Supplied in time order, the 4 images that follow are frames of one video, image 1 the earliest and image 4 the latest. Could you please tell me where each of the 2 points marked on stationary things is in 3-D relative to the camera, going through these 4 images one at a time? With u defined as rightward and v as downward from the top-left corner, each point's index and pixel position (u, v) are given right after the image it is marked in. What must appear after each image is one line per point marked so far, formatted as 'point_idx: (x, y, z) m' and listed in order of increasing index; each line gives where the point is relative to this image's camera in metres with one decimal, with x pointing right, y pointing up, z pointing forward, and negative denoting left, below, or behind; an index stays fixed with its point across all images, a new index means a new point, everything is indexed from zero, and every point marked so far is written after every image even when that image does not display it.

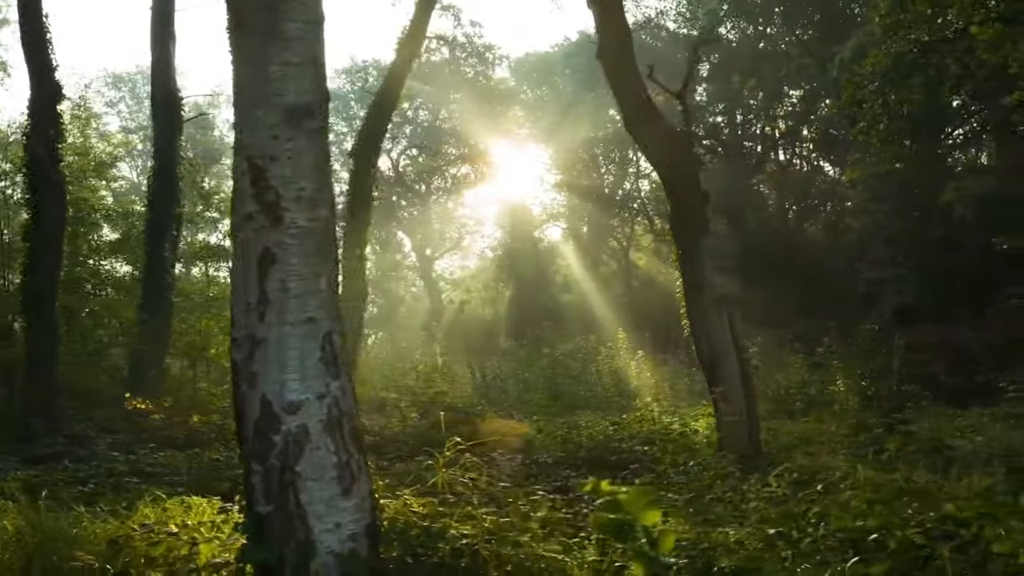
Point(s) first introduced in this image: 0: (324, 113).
0: (-0.8, +0.8, +4.3) m
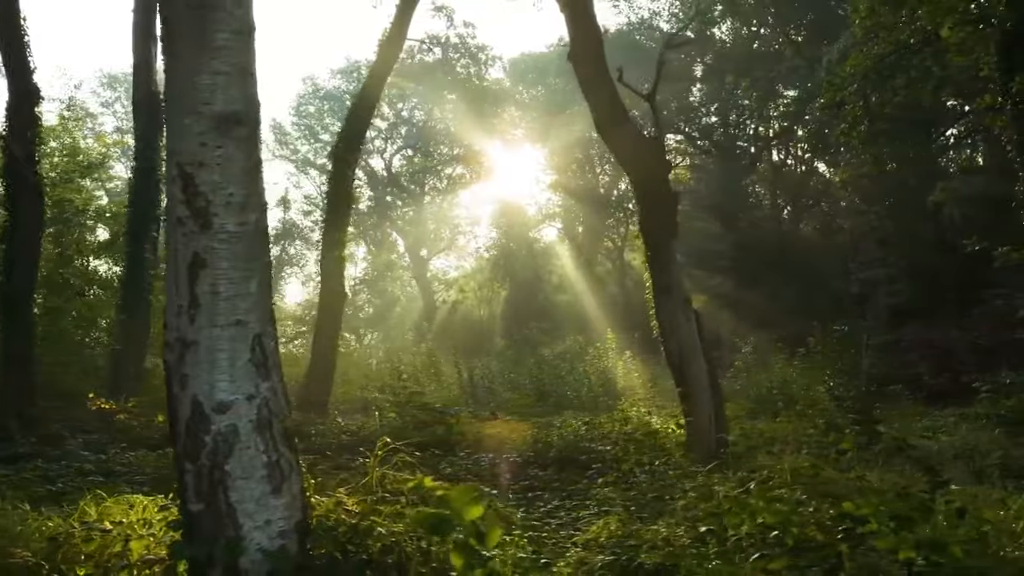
0: (-1.1, +0.7, +4.4) m
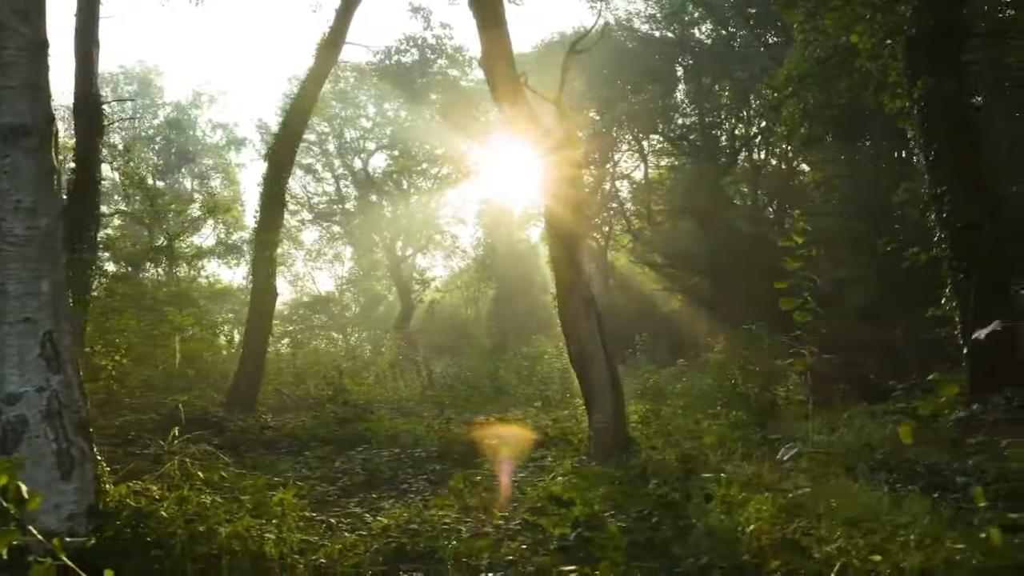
0: (-2.2, +0.7, +4.7) m
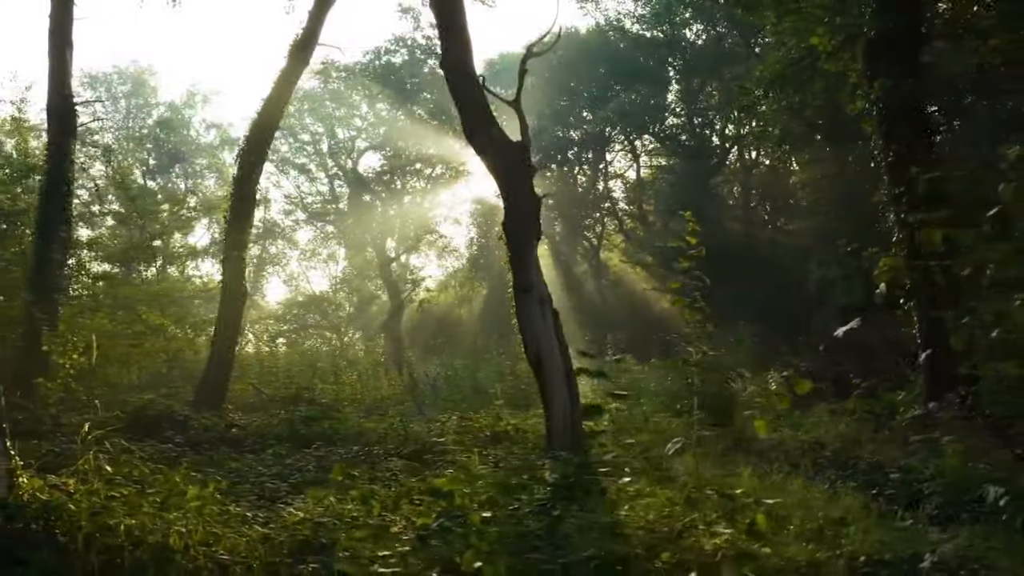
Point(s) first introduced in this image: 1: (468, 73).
0: (-2.7, +0.7, +4.8) m
1: (-0.5, +2.5, +11.6) m
